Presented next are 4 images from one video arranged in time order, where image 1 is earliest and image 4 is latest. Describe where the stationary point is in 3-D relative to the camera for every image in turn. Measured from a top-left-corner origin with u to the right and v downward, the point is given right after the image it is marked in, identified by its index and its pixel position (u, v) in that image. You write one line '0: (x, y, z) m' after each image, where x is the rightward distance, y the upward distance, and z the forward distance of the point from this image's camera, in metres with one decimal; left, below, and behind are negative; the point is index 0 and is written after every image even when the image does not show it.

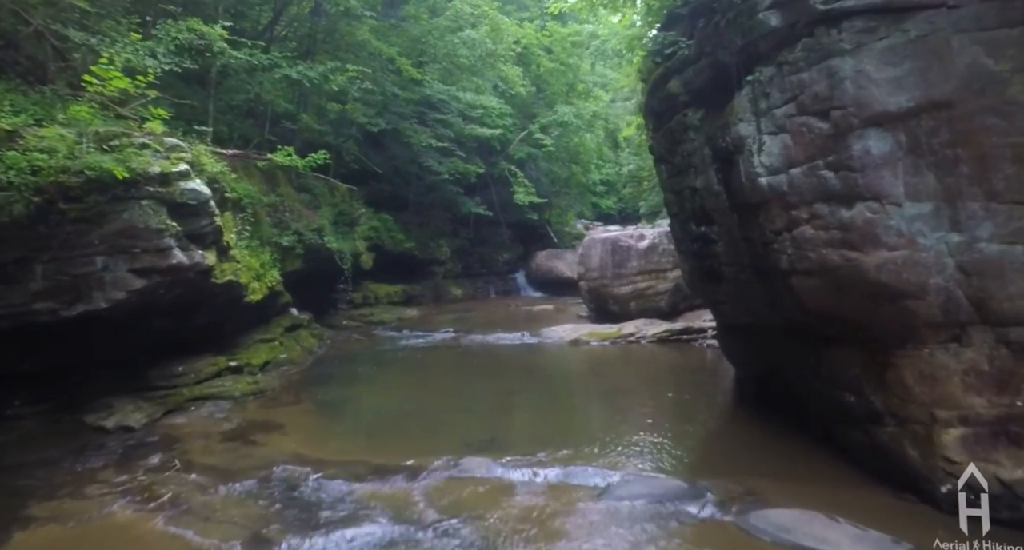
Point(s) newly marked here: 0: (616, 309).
0: (+2.9, -0.9, +16.1) m
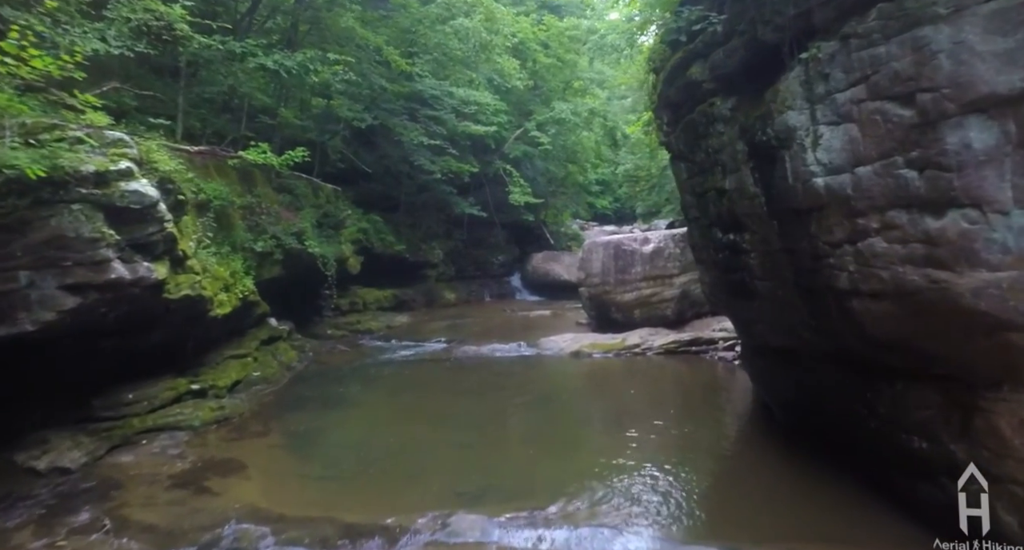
0: (+2.8, -1.1, +15.1) m
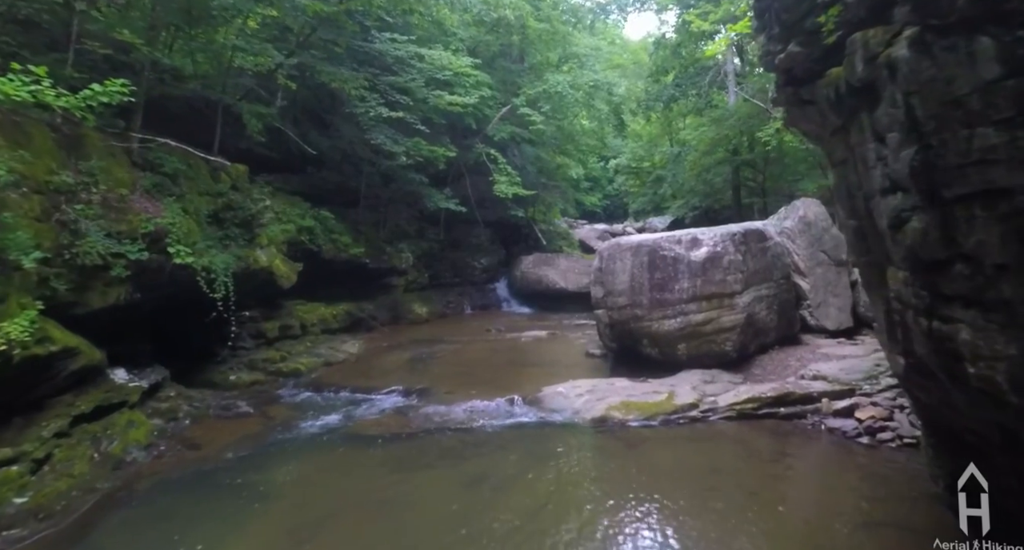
0: (+2.6, -1.4, +10.5) m
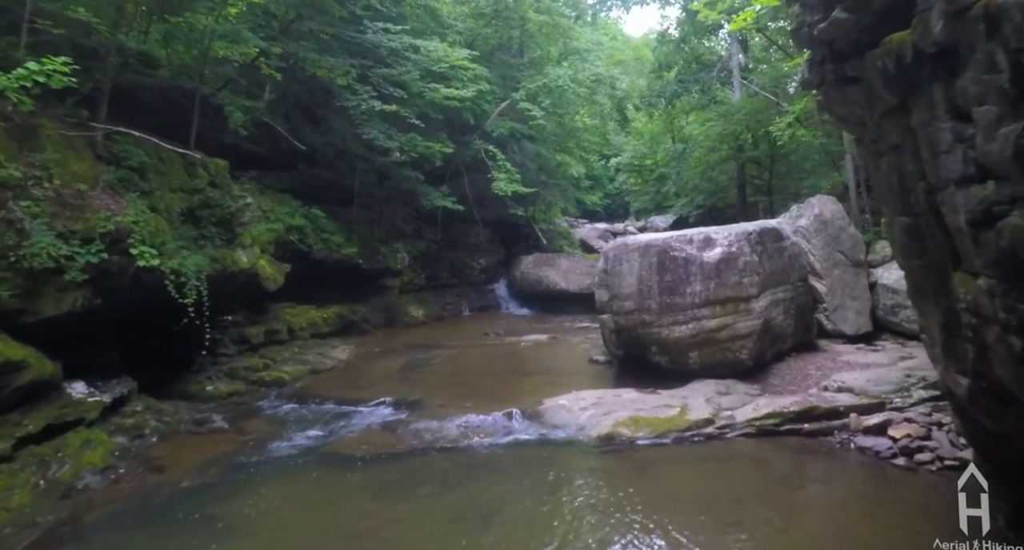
0: (+2.6, -1.5, +9.7) m
